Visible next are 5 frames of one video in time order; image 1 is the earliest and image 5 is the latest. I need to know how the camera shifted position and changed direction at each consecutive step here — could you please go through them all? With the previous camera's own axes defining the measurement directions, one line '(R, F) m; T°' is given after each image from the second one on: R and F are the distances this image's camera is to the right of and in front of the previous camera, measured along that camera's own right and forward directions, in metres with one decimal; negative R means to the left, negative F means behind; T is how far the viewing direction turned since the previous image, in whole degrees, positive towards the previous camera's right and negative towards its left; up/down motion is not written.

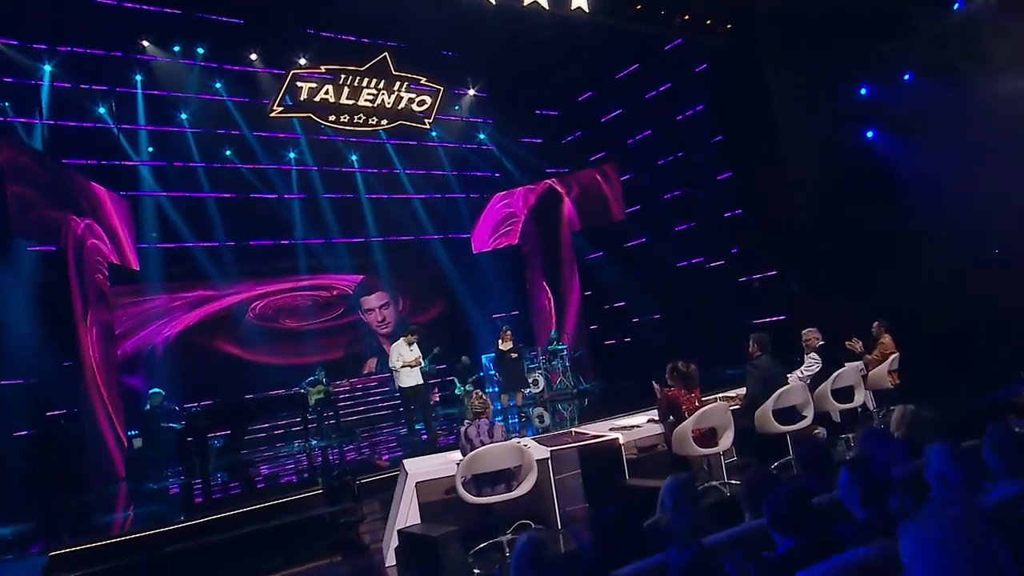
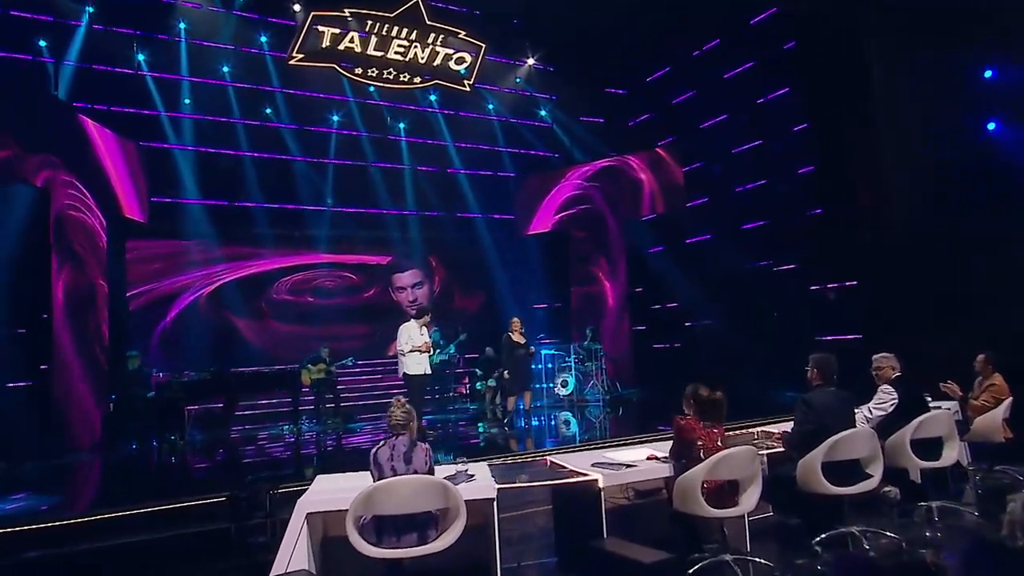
(+0.4, +0.8) m; -6°
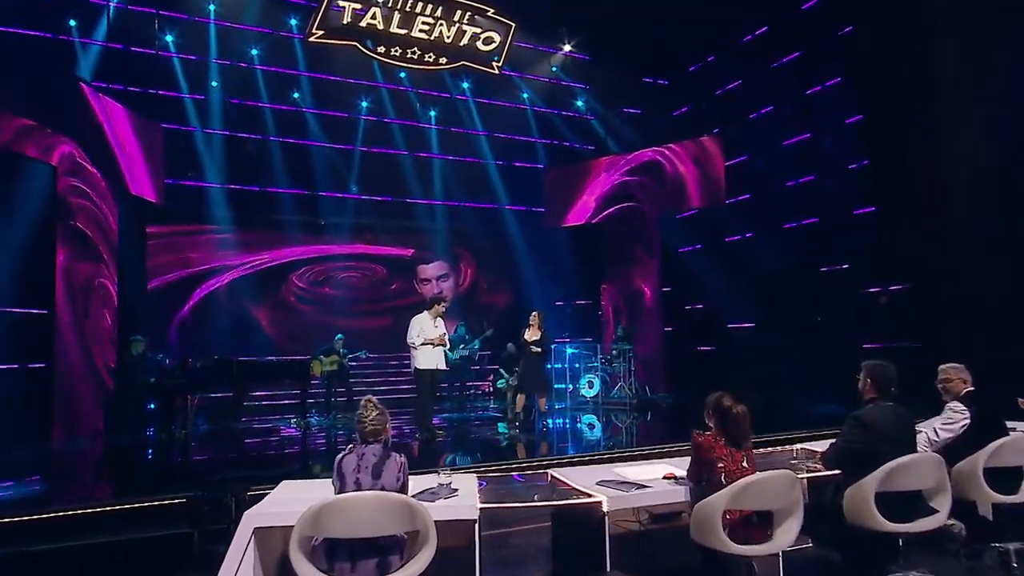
(+0.1, +0.4) m; -3°
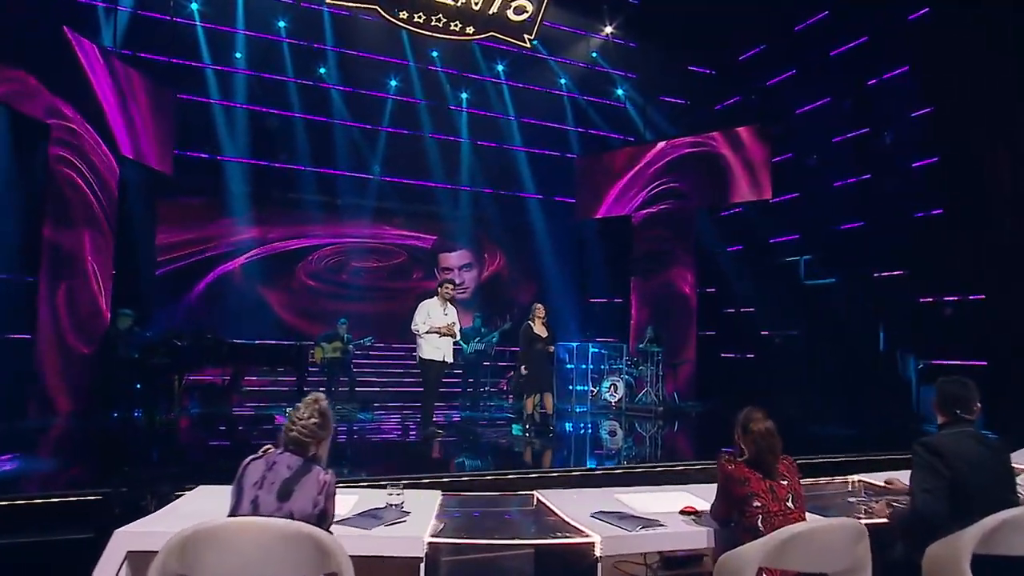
(+0.1, +0.5) m; -3°
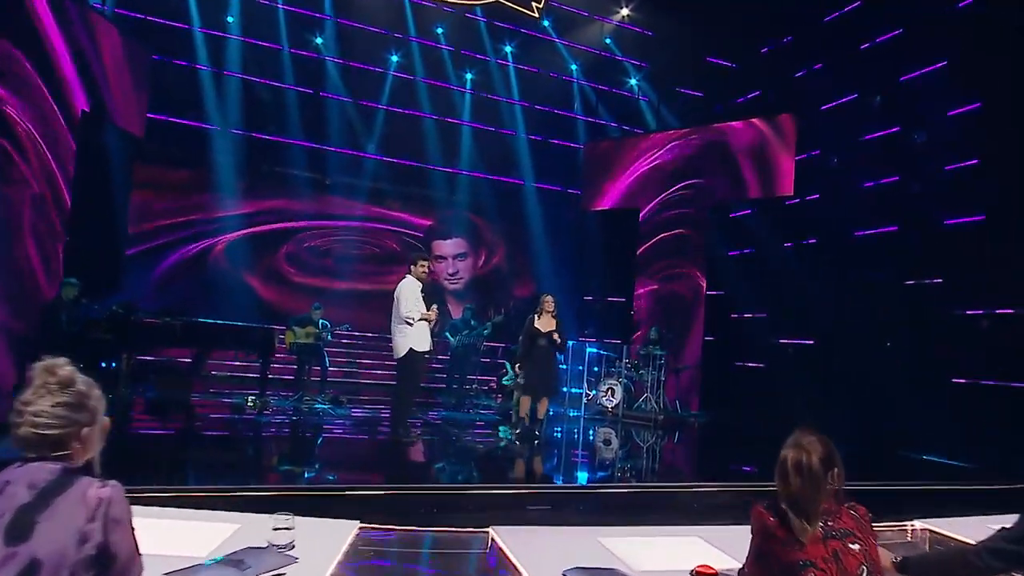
(+0.1, +0.5) m; 0°
